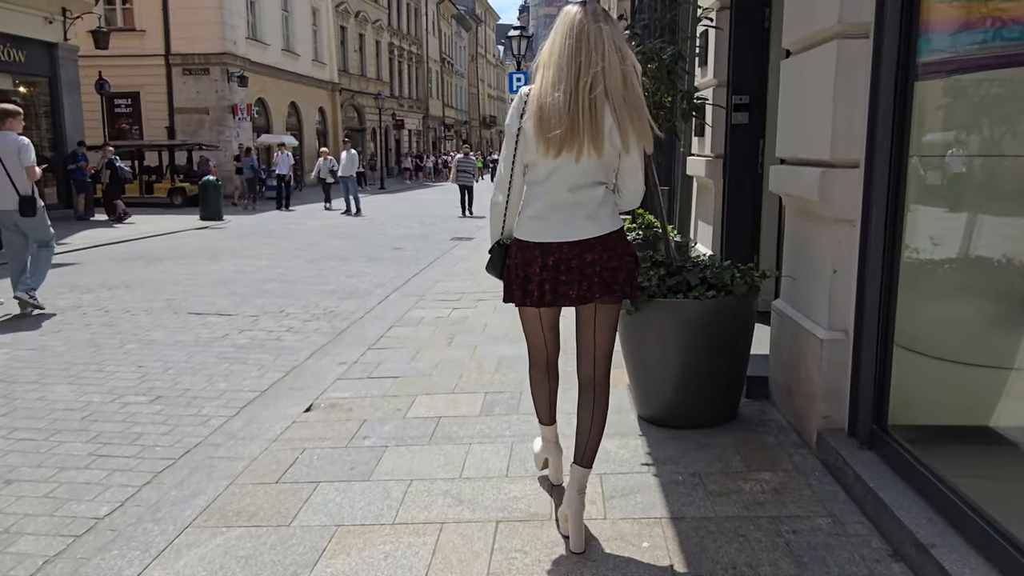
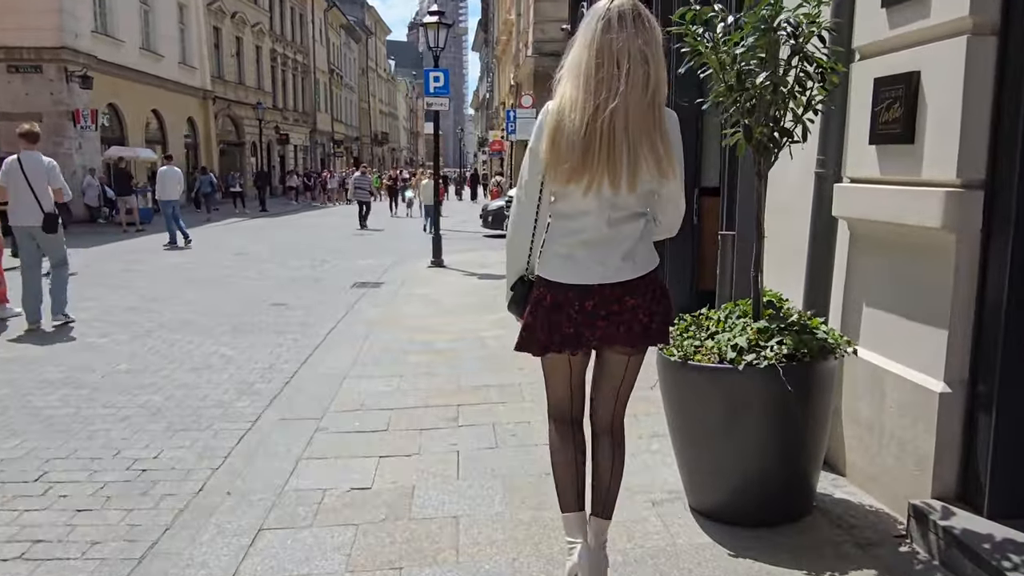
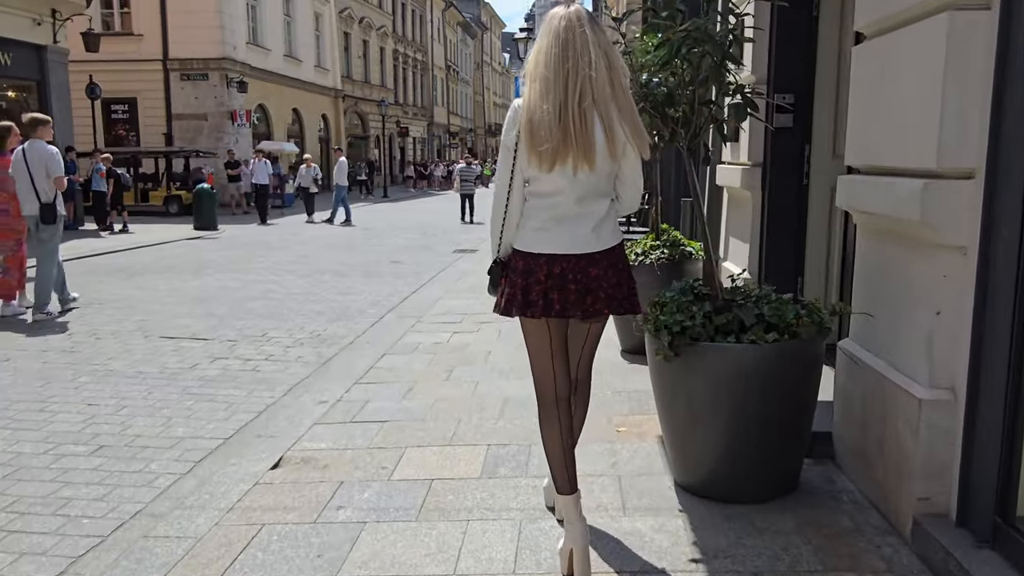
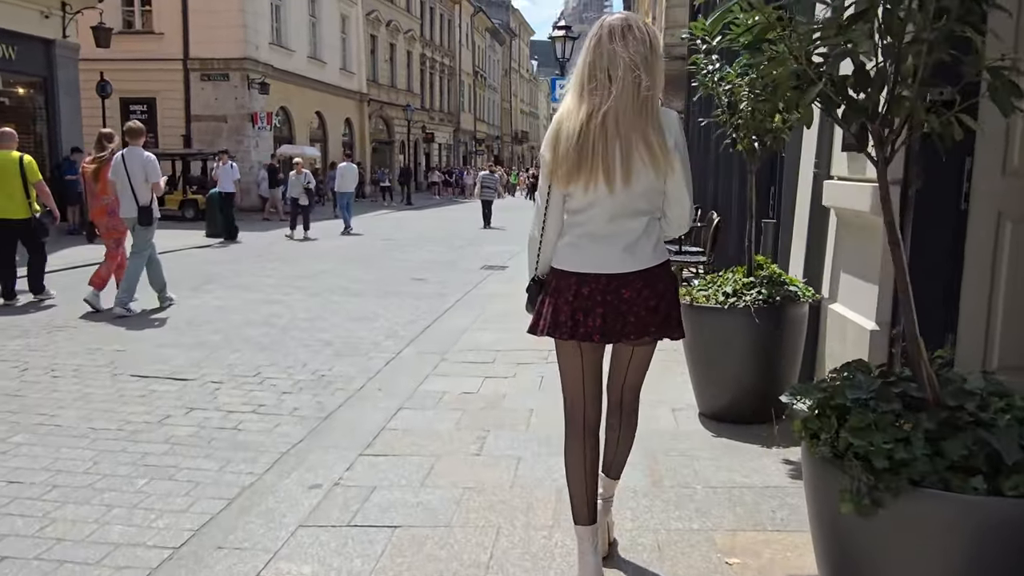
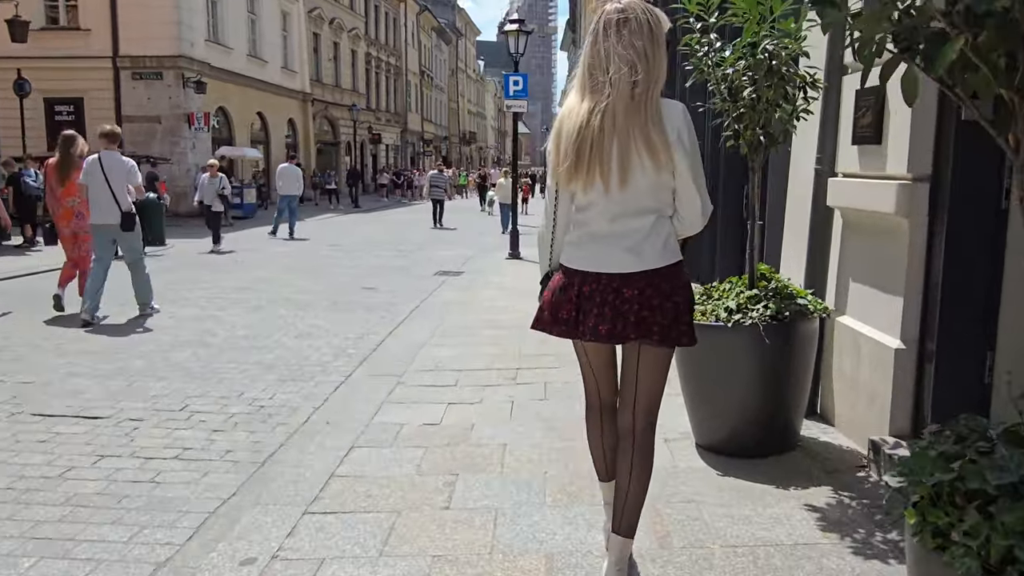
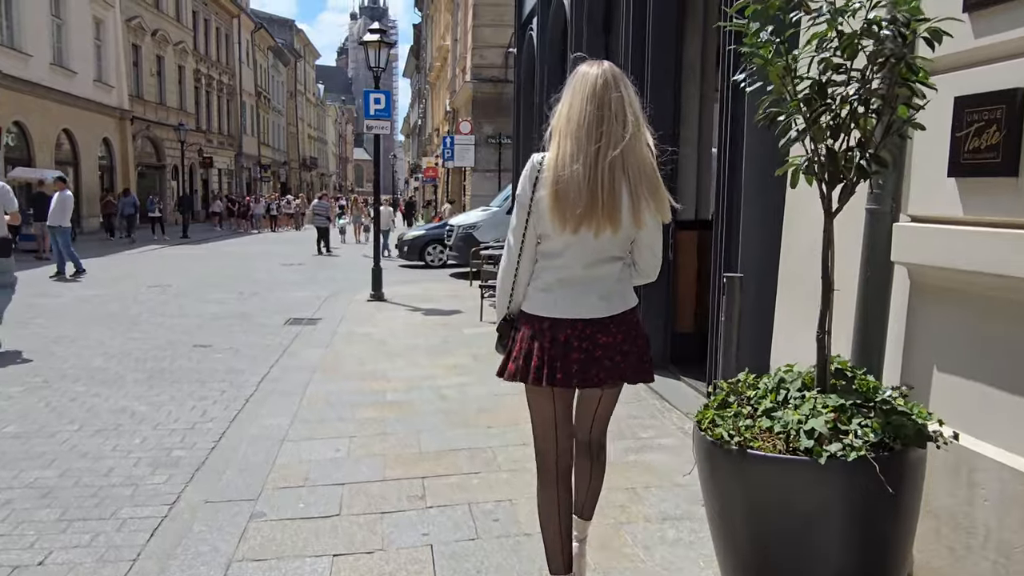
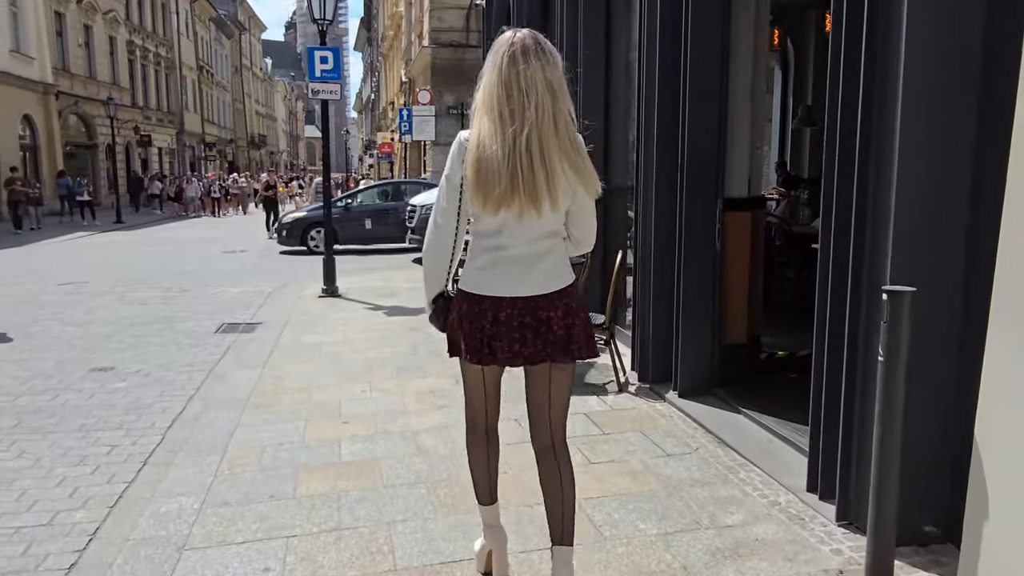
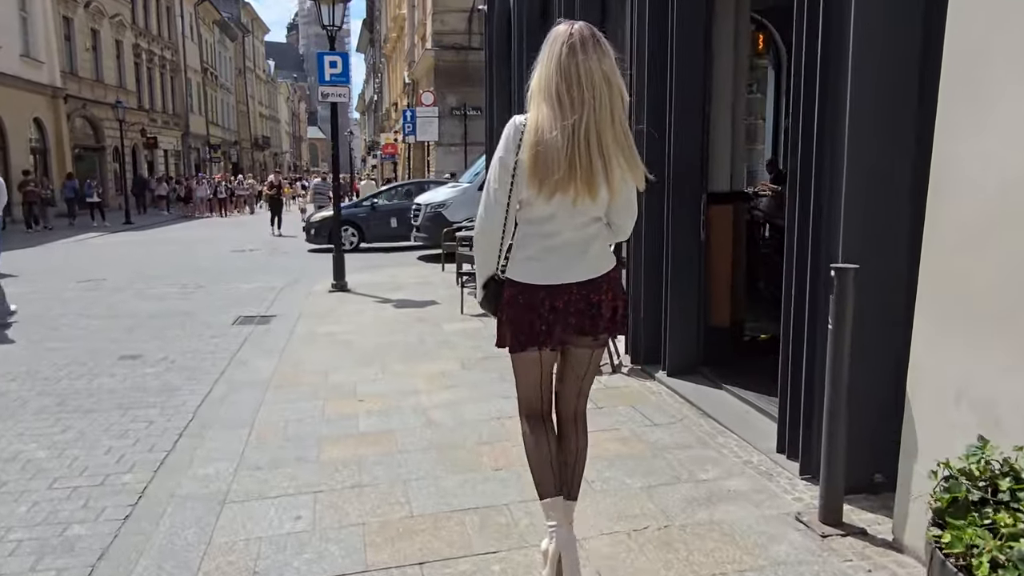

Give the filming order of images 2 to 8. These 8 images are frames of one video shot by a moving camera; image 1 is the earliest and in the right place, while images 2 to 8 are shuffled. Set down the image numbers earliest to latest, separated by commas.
3, 4, 5, 2, 6, 8, 7
